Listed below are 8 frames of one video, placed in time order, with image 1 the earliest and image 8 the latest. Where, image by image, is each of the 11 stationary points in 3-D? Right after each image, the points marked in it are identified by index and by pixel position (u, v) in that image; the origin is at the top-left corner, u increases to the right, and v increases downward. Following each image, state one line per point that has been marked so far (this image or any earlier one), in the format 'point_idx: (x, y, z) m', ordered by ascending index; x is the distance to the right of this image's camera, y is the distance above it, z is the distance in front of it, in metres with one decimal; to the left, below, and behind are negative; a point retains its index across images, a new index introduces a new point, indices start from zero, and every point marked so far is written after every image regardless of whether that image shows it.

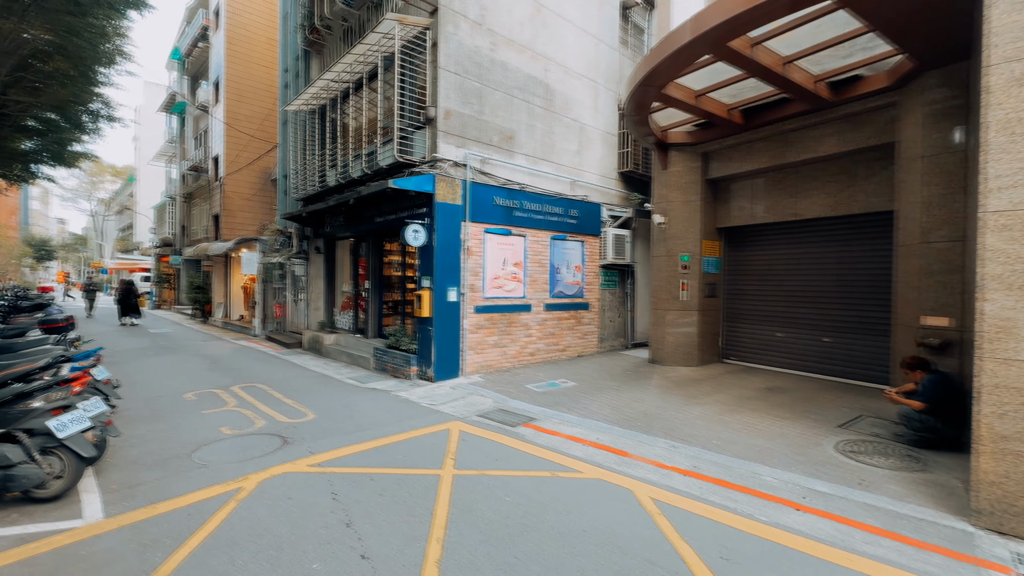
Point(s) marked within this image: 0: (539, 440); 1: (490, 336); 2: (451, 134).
0: (+0.3, -1.8, +5.3) m
1: (-0.4, -1.0, +8.7) m
2: (-1.1, +2.8, +8.2) m
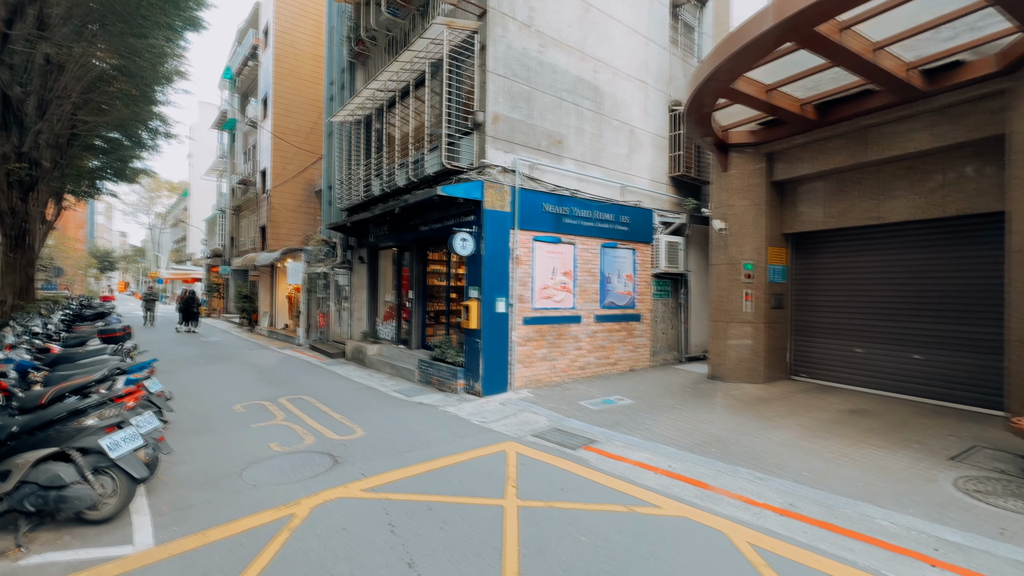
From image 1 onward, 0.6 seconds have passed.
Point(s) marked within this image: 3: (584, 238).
0: (+1.0, -1.9, +4.9) m
1: (+0.5, -1.1, +8.3) m
2: (-0.2, +2.6, +7.9) m
3: (+1.4, +1.0, +8.9) m
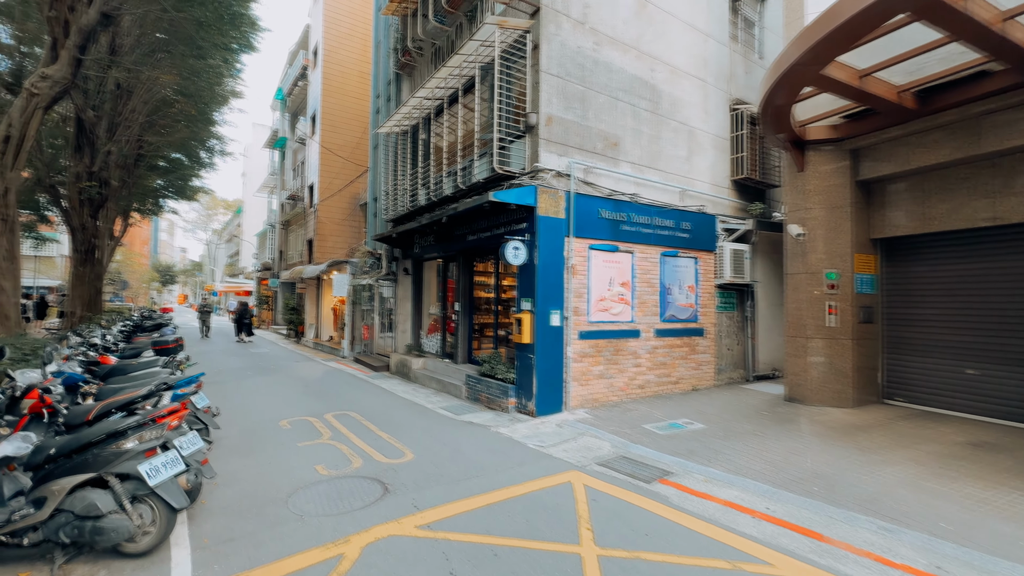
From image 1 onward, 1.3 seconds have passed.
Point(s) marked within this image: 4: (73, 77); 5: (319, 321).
0: (+1.7, -2.0, +4.2) m
1: (+1.4, -1.4, +7.7) m
2: (+0.7, +2.4, +7.5) m
3: (+2.4, +0.8, +8.3) m
4: (-9.6, +4.6, +10.0) m
5: (-8.1, -1.4, +18.8) m
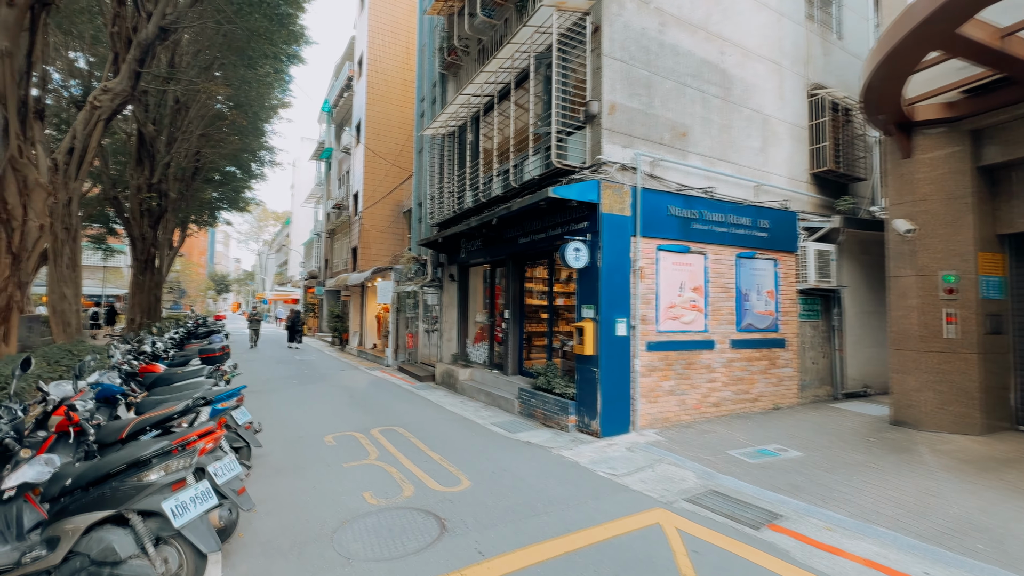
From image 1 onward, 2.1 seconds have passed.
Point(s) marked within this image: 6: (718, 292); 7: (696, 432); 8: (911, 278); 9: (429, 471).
0: (+2.3, -2.1, +3.4) m
1: (+2.3, -1.4, +6.9) m
2: (+1.6, +2.3, +6.8) m
3: (+3.4, +0.7, +7.4) m
4: (-8.5, +4.4, +10.2) m
5: (-6.2, -1.7, +18.7) m
6: (+3.4, -0.1, +7.4) m
7: (+2.7, -2.1, +6.7) m
8: (+6.0, +0.1, +6.8) m
9: (-0.9, -2.0, +5.0) m
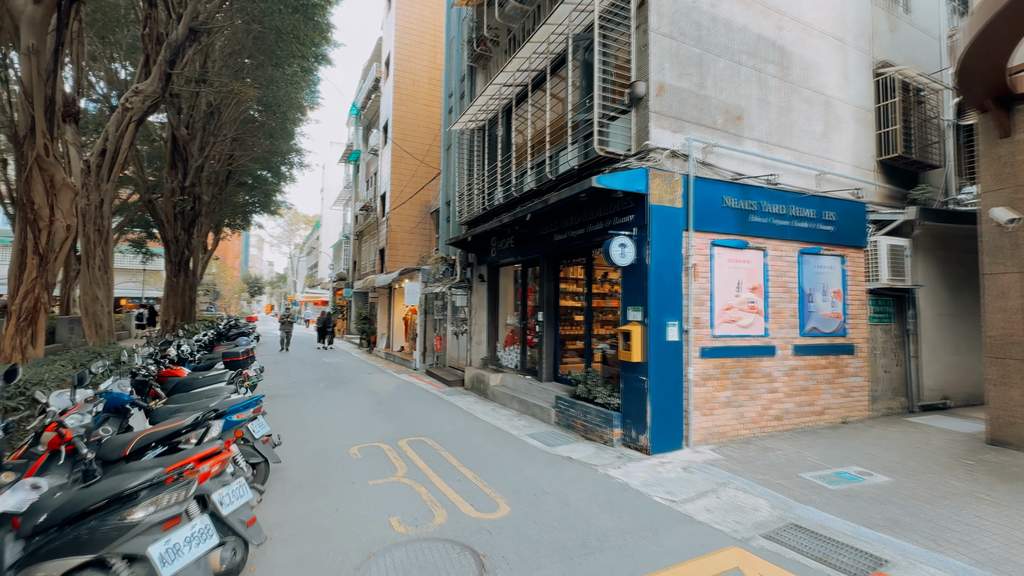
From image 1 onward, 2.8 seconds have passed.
0: (+2.6, -2.0, +2.7) m
1: (+2.9, -1.4, +6.2) m
2: (+2.1, +2.3, +6.1) m
3: (+3.9, +0.7, +6.7) m
4: (-7.8, +4.4, +10.1) m
5: (-5.0, -1.7, +18.5) m
6: (+3.9, -0.1, +6.7) m
7: (+3.2, -2.1, +5.9) m
8: (+6.5, +0.2, +5.9) m
9: (-0.5, -2.0, +4.5) m
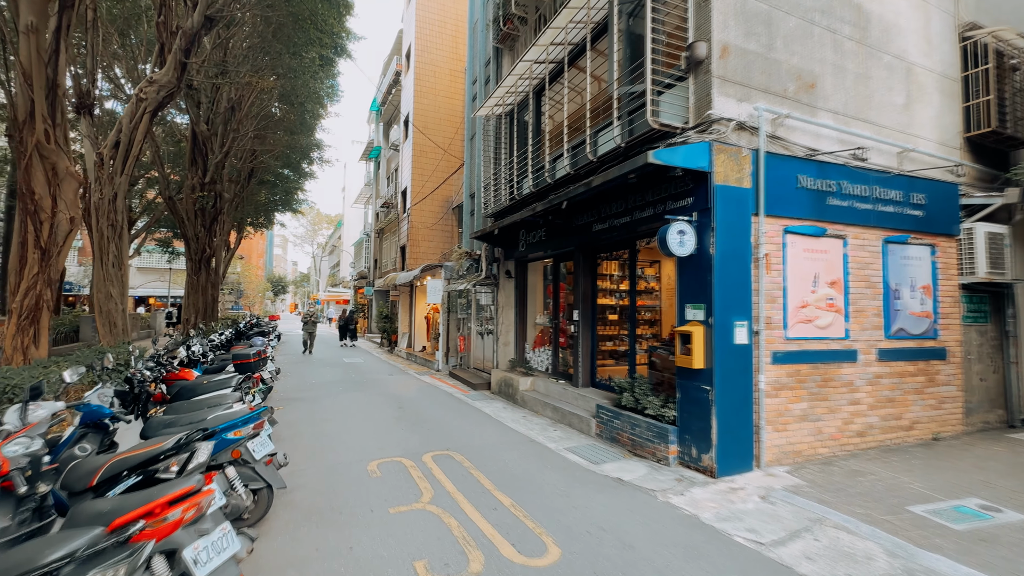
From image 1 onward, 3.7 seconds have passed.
0: (+2.9, -2.0, +1.8) m
1: (+3.3, -1.4, +5.3) m
2: (+2.5, +2.4, +5.2) m
3: (+4.4, +0.8, +5.7) m
4: (-7.1, +4.5, +9.7) m
5: (-4.0, -1.7, +17.9) m
6: (+4.4, 0.0, +5.7) m
7: (+3.7, -2.1, +5.0) m
8: (+7.0, +0.2, +4.8) m
9: (-0.1, -2.0, +3.7) m
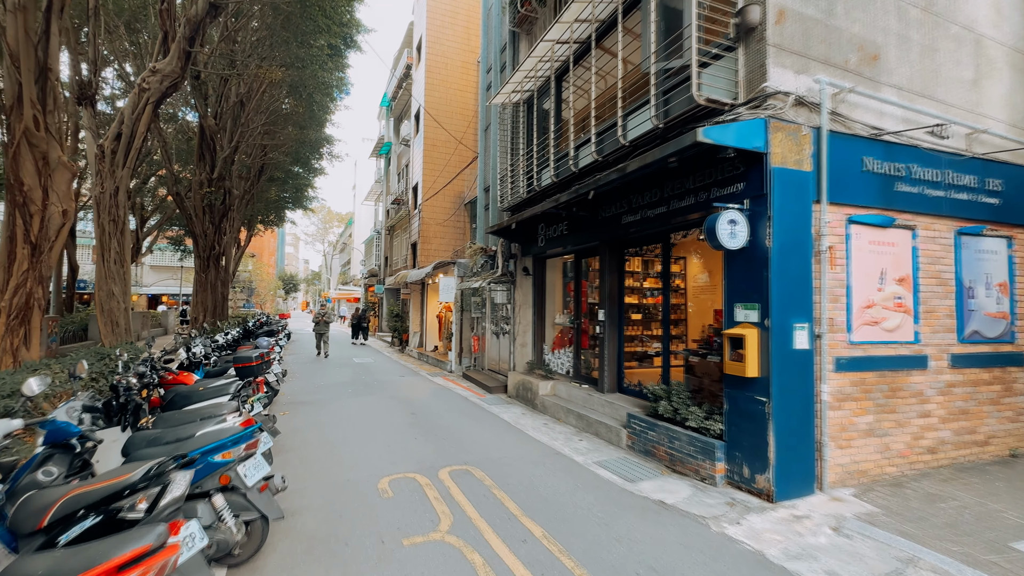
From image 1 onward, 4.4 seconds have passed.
0: (+3.1, -2.0, +1.2) m
1: (+3.6, -1.3, +4.6) m
2: (+2.8, +2.4, +4.6) m
3: (+4.7, +0.8, +5.1) m
4: (-6.8, +4.5, +9.2) m
5: (-3.5, -1.6, +17.5) m
6: (+4.7, 0.0, +5.0) m
7: (+4.0, -2.0, +4.4) m
8: (+7.2, +0.3, +4.1) m
9: (+0.1, -1.9, +3.2) m
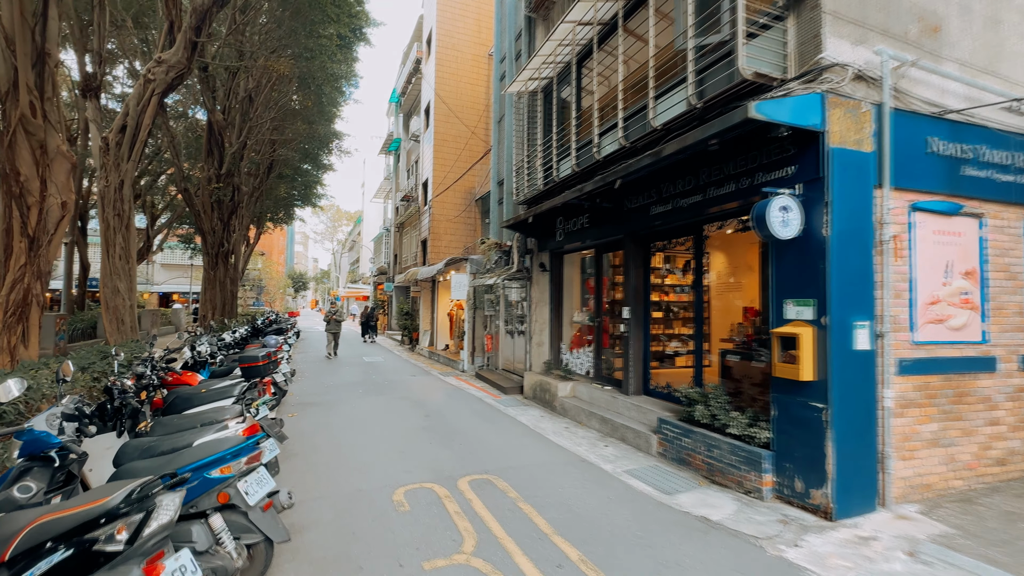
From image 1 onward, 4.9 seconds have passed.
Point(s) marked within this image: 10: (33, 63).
0: (+3.3, -1.9, +0.7) m
1: (+3.9, -1.3, +4.2) m
2: (+3.1, +2.5, +4.2) m
3: (+4.9, +0.9, +4.6) m
4: (-6.4, +4.6, +8.9) m
5: (-3.0, -1.5, +17.1) m
6: (+5.0, +0.1, +4.6) m
7: (+4.2, -2.0, +3.9) m
8: (+7.5, +0.3, +3.6) m
9: (+0.4, -1.9, +2.8) m
10: (-6.2, +2.9, +5.8) m
